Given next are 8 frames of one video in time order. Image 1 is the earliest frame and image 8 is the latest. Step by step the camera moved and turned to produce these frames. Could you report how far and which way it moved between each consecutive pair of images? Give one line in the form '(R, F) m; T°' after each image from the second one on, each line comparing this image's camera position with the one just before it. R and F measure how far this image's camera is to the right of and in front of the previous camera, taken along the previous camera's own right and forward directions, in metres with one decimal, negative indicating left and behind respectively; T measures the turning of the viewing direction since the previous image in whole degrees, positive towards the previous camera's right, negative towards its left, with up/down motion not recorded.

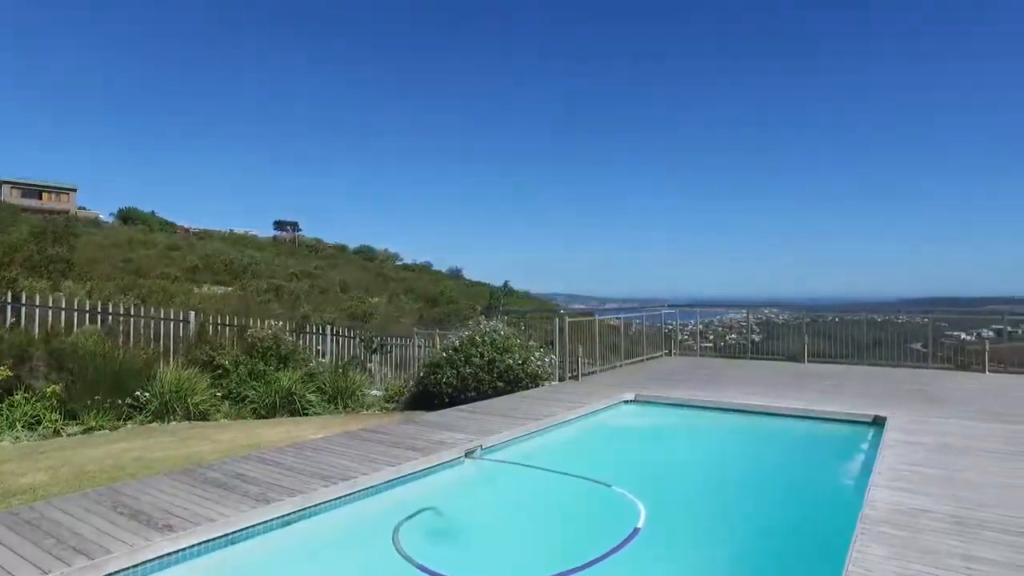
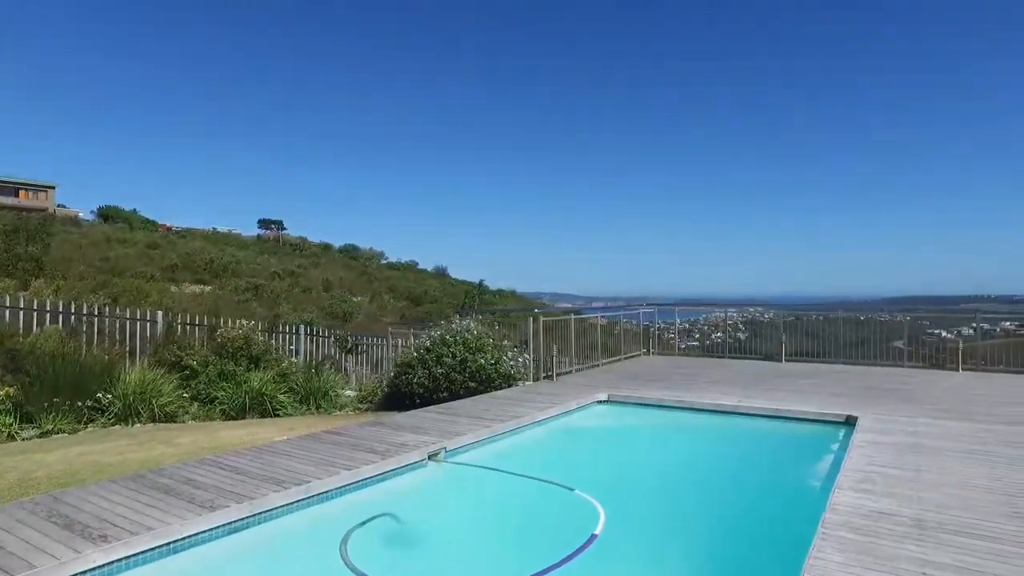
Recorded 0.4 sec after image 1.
(+0.2, +0.1) m; +1°
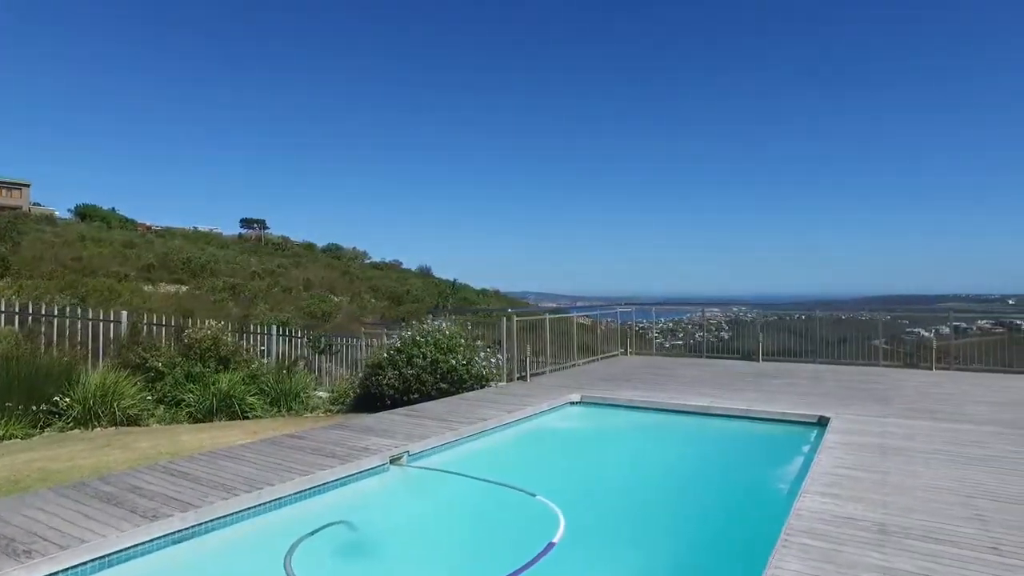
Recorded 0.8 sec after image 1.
(+0.2, +0.1) m; +1°
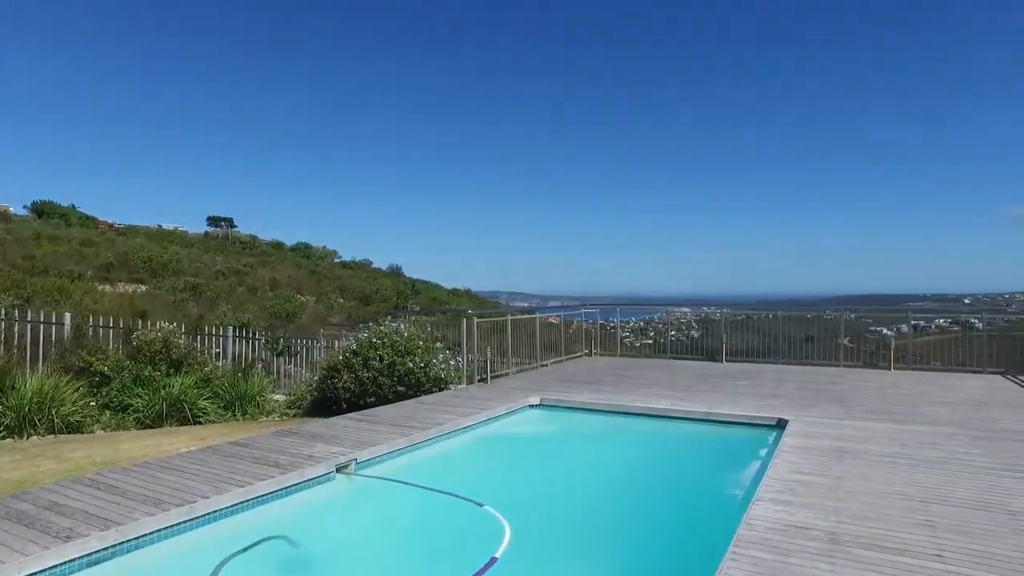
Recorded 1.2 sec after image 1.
(+0.2, +0.2) m; +3°
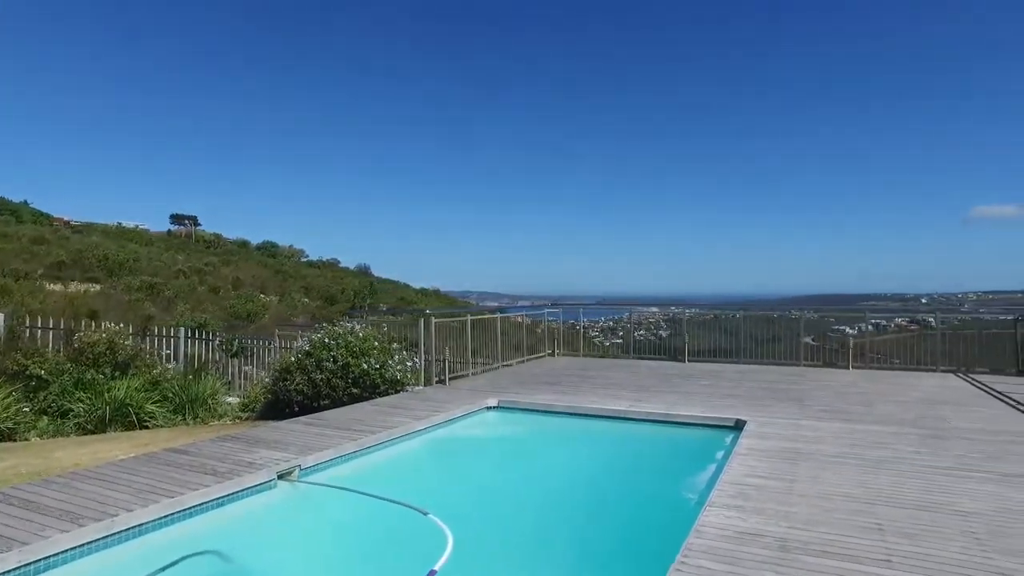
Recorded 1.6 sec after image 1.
(+0.2, +0.2) m; +3°
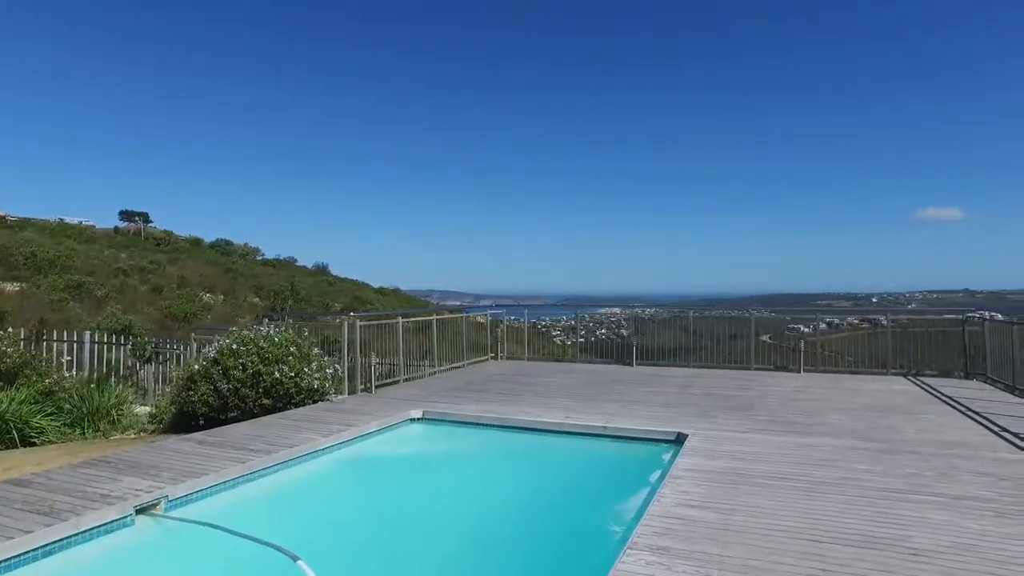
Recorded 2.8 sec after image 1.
(+0.4, +0.5) m; +3°
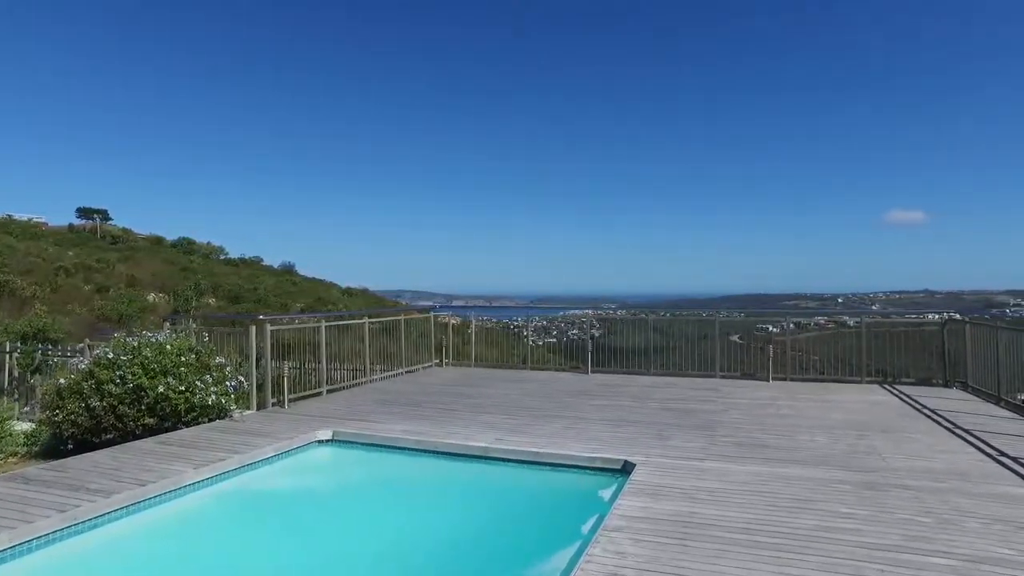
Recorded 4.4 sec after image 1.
(+0.4, +0.8) m; +3°
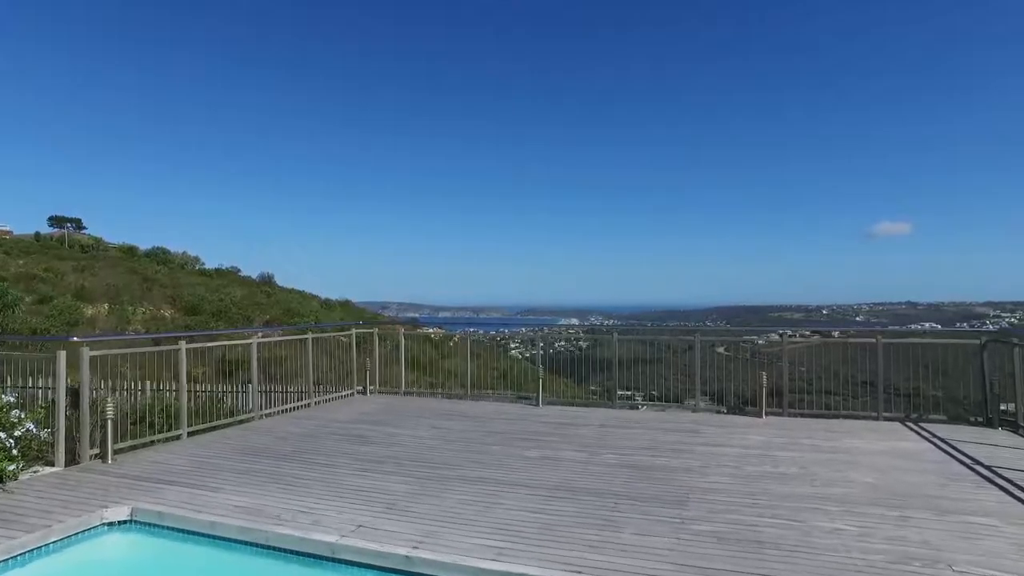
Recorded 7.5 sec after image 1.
(+0.6, +1.5) m; +1°
